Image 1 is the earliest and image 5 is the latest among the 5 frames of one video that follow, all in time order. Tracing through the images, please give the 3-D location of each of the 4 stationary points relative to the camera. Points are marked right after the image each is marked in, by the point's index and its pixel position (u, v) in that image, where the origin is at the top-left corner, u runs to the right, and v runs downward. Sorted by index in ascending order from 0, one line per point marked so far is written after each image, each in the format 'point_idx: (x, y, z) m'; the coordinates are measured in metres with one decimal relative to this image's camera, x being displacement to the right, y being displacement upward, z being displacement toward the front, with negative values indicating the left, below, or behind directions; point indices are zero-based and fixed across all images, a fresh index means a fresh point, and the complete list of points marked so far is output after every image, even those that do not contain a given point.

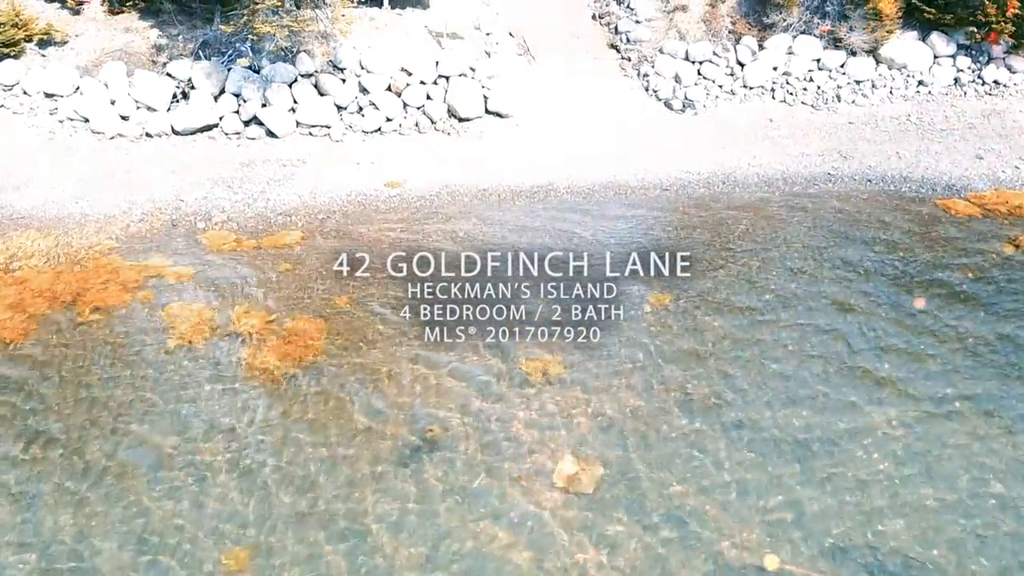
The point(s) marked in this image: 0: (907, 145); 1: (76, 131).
0: (+7.3, +2.6, +15.4) m
1: (-7.8, +2.8, +14.9) m
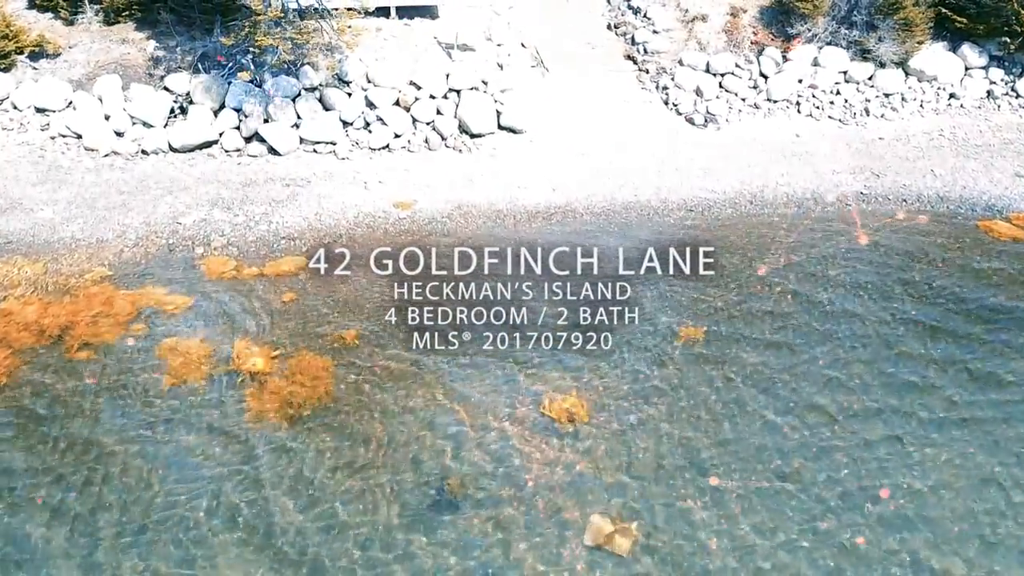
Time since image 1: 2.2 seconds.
0: (+7.6, +2.2, +14.7) m
1: (-7.6, +2.4, +14.2) m
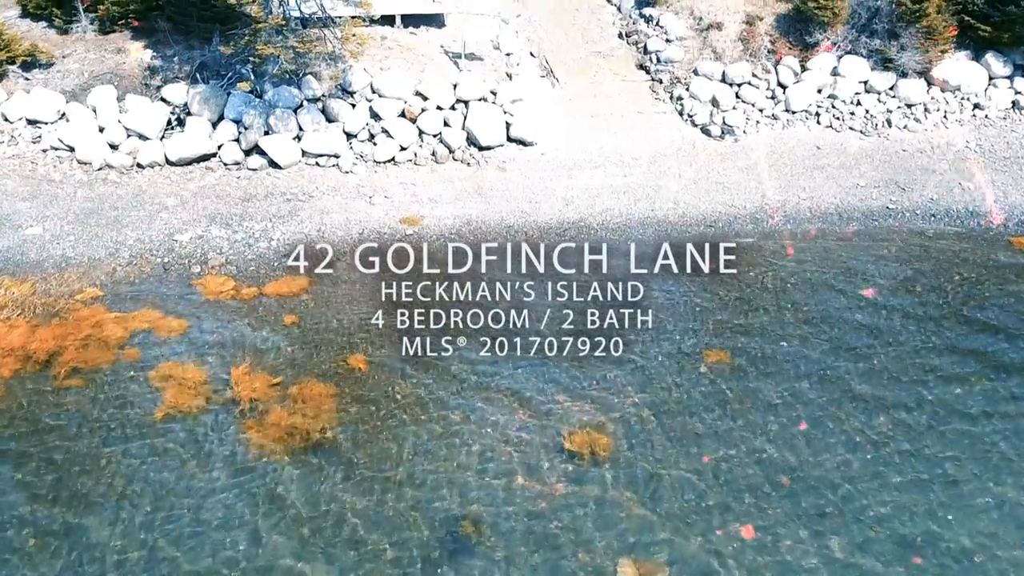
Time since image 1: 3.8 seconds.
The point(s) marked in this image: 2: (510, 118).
0: (+7.8, +1.9, +14.1) m
1: (-7.4, +2.1, +13.7) m
2: (0.0, +3.0, +14.5) m
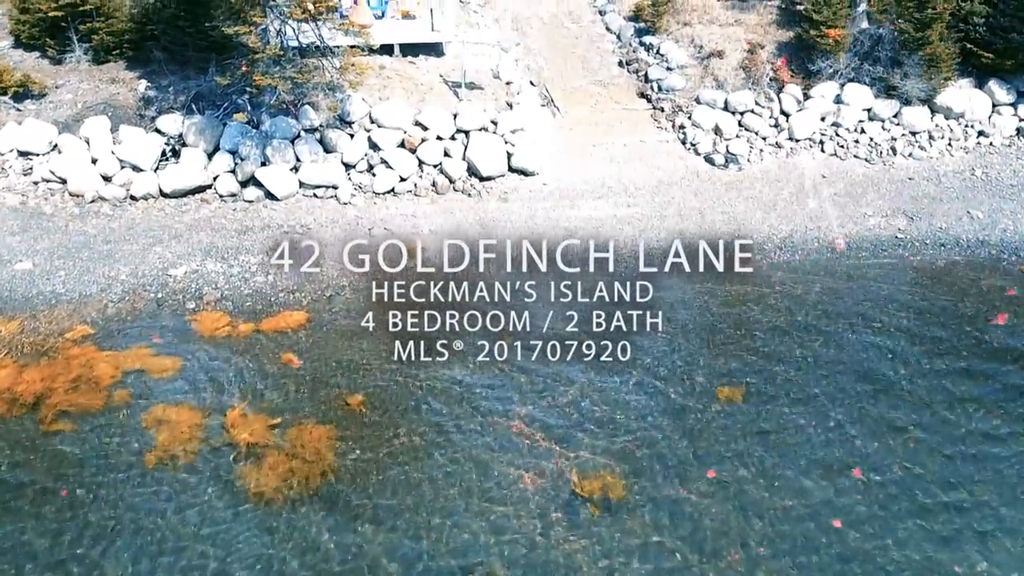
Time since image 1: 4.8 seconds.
0: (+7.8, +1.4, +13.9) m
1: (-7.4, +1.5, +13.4) m
2: (0.0, +2.4, +14.3) m
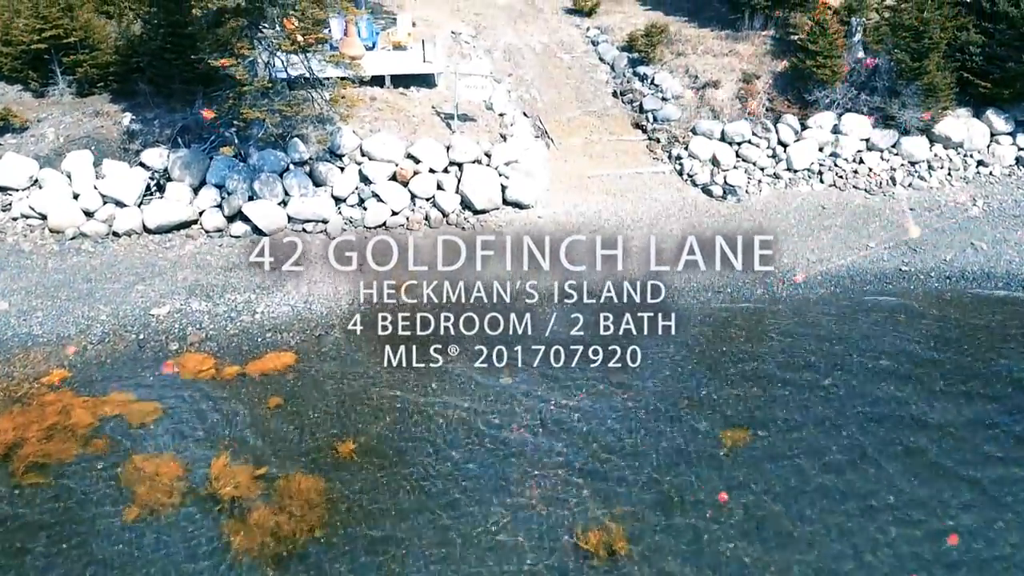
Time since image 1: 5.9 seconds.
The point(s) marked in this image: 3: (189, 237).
0: (+7.7, +0.9, +13.7) m
1: (-7.5, +0.9, +12.9) m
2: (-0.1, +1.8, +14.0) m
3: (-5.1, +0.8, +13.1) m
